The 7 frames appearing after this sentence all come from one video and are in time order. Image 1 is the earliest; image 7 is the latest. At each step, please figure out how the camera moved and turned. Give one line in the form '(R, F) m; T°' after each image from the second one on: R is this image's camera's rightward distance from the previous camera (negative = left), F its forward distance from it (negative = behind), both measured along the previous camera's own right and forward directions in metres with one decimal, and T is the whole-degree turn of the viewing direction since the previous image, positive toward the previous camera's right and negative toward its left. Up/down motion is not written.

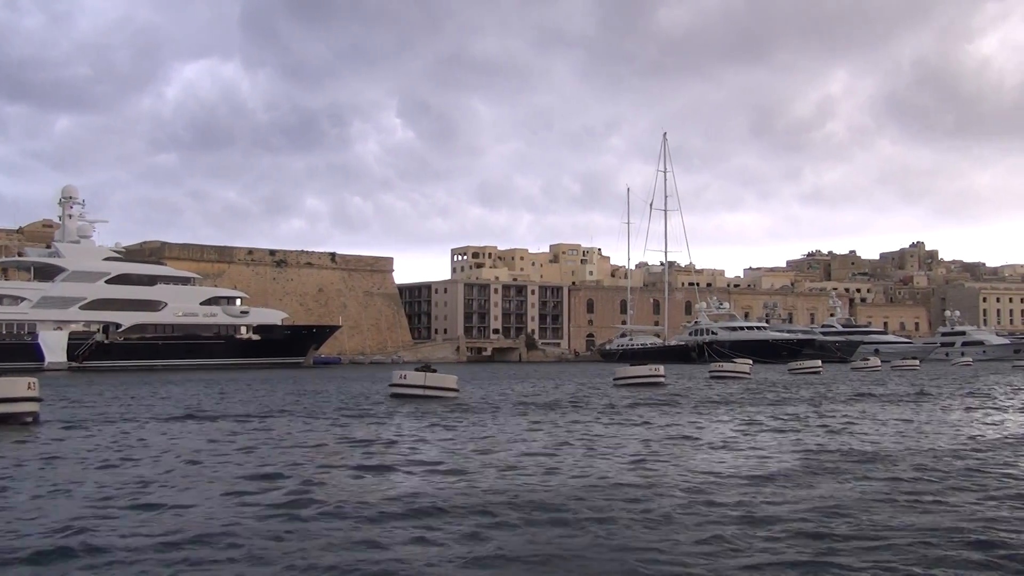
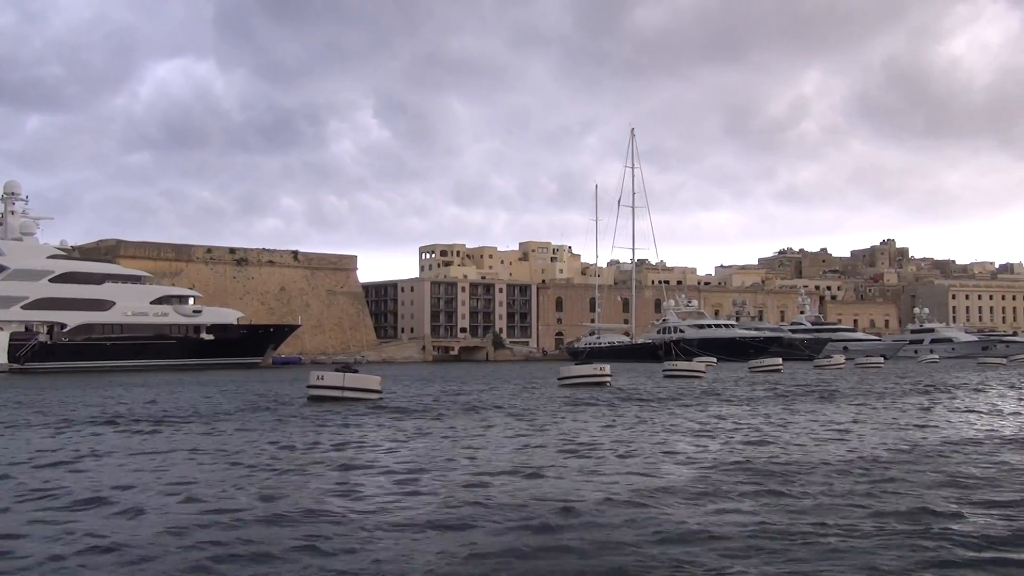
(+1.0, +1.3) m; +1°
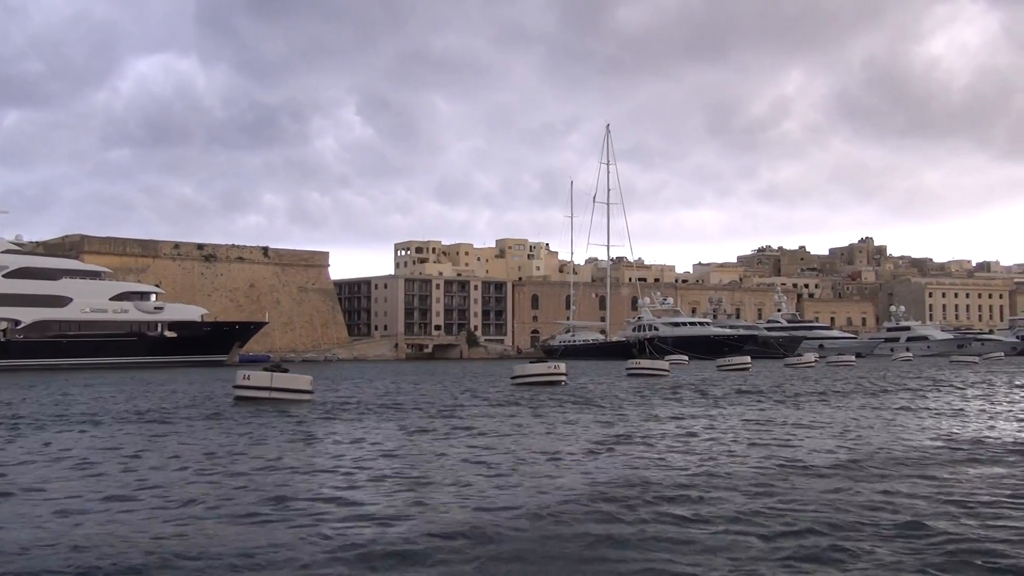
(+0.8, +1.0) m; +1°
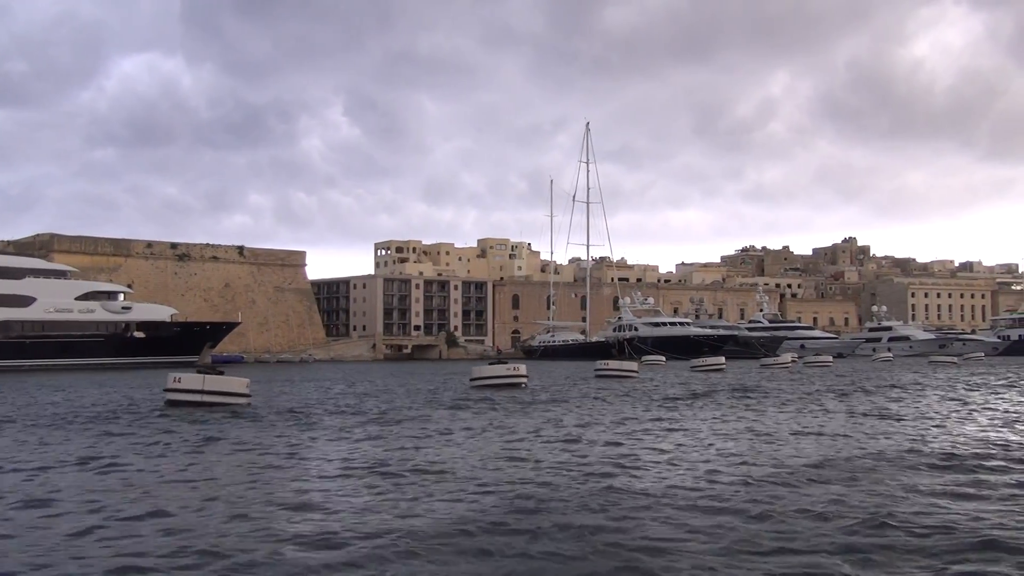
(+0.7, +0.9) m; +1°
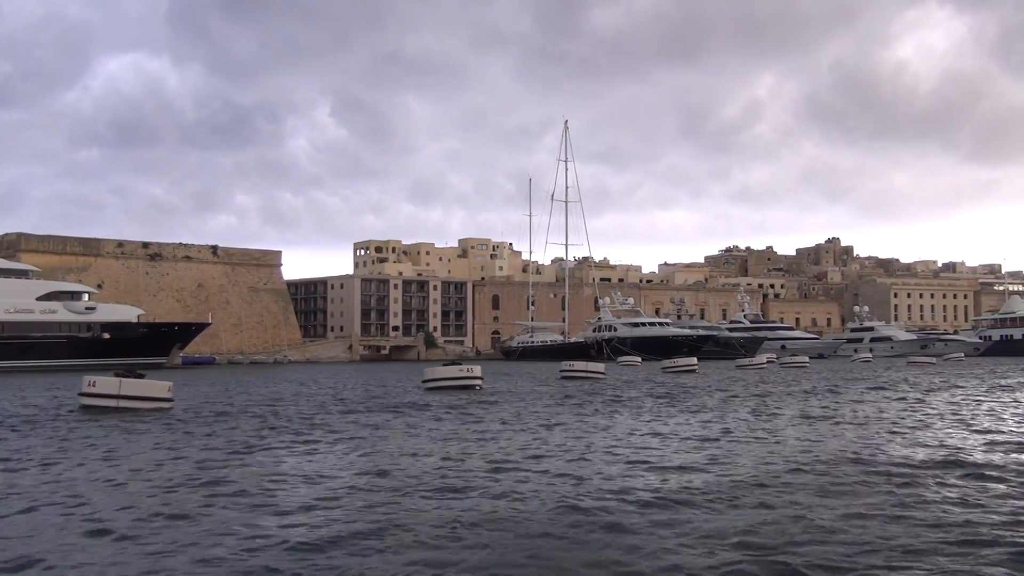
(+0.8, +1.0) m; +1°
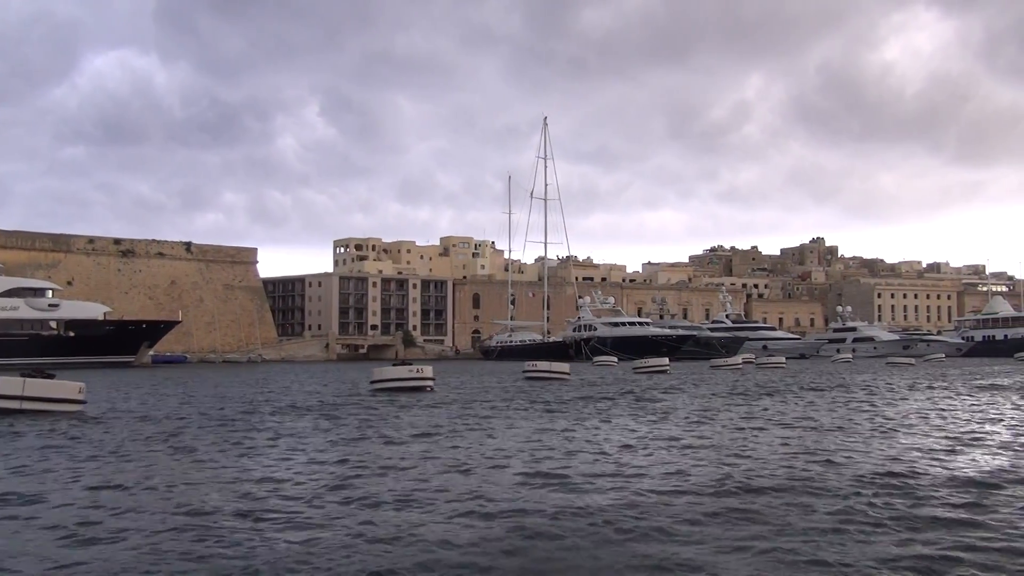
(+0.8, +1.0) m; +1°
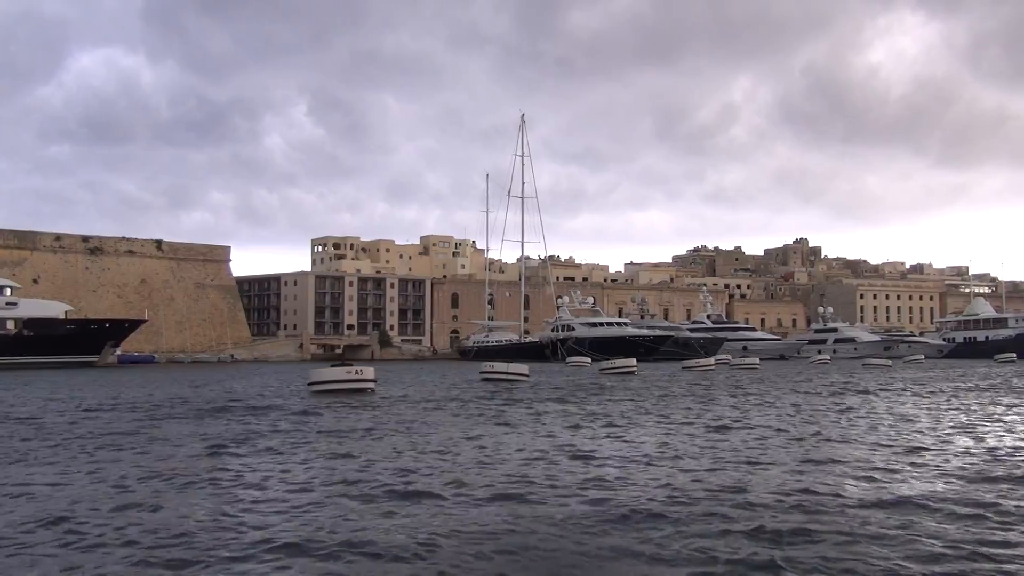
(+0.9, +1.2) m; +1°
